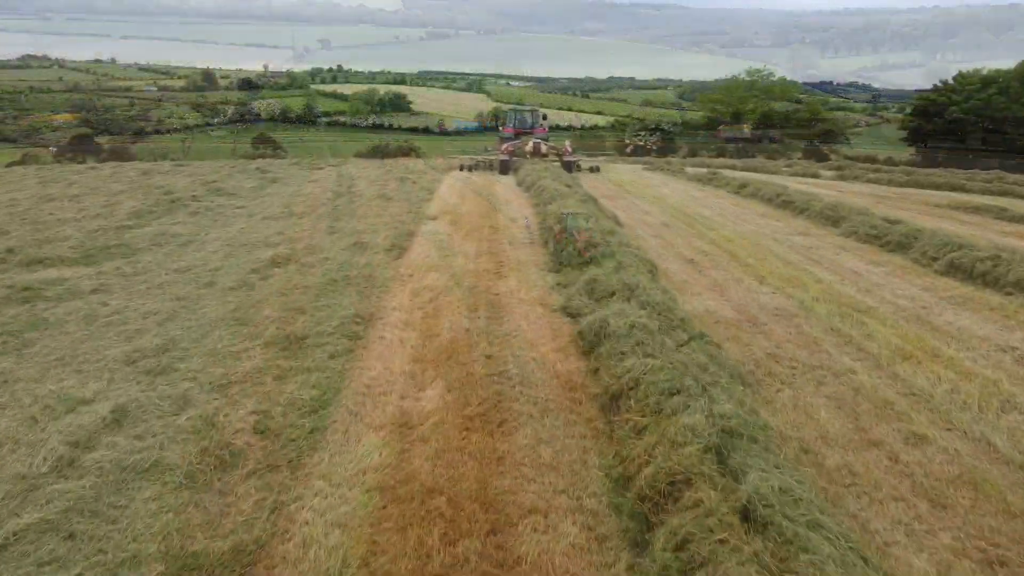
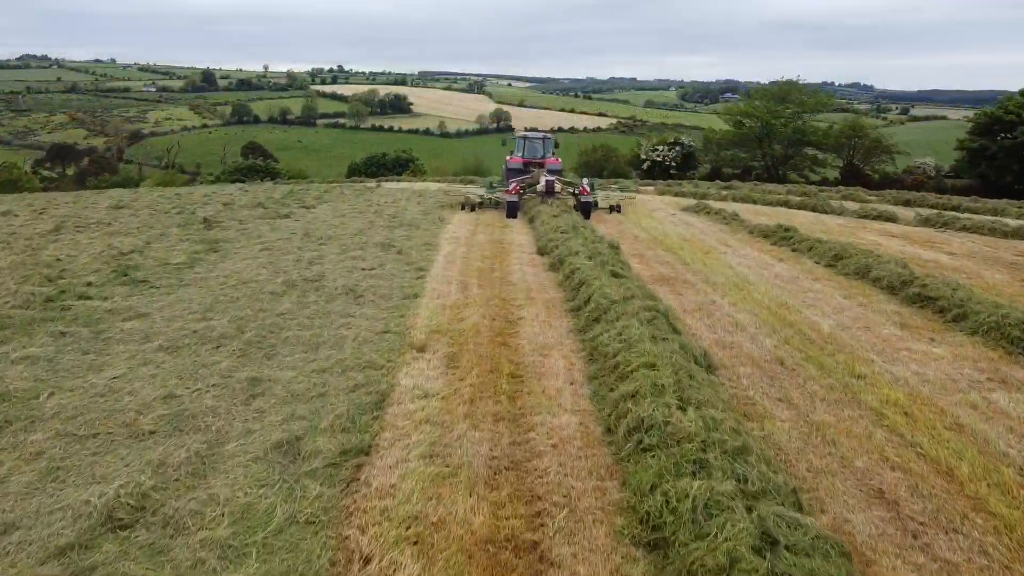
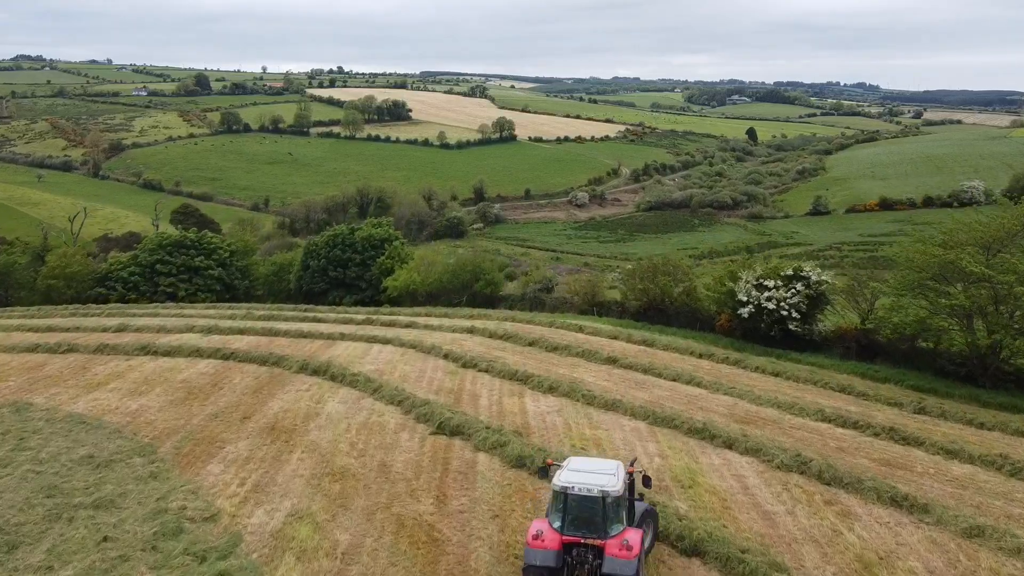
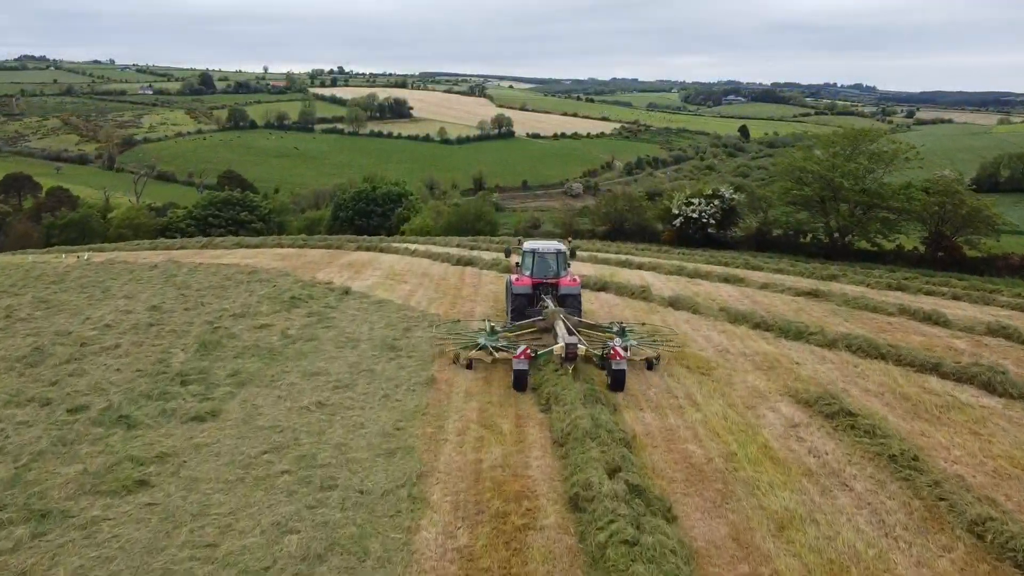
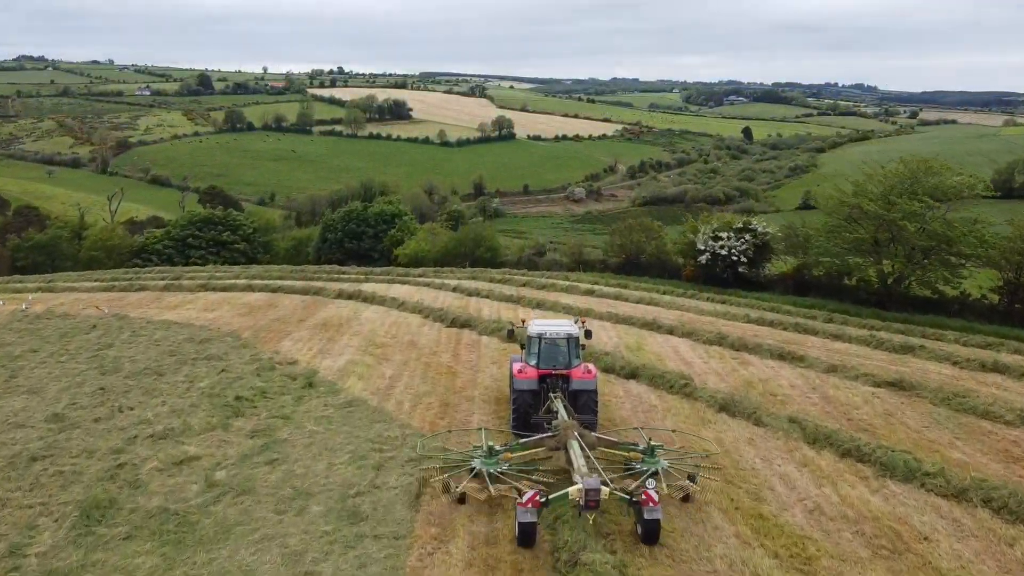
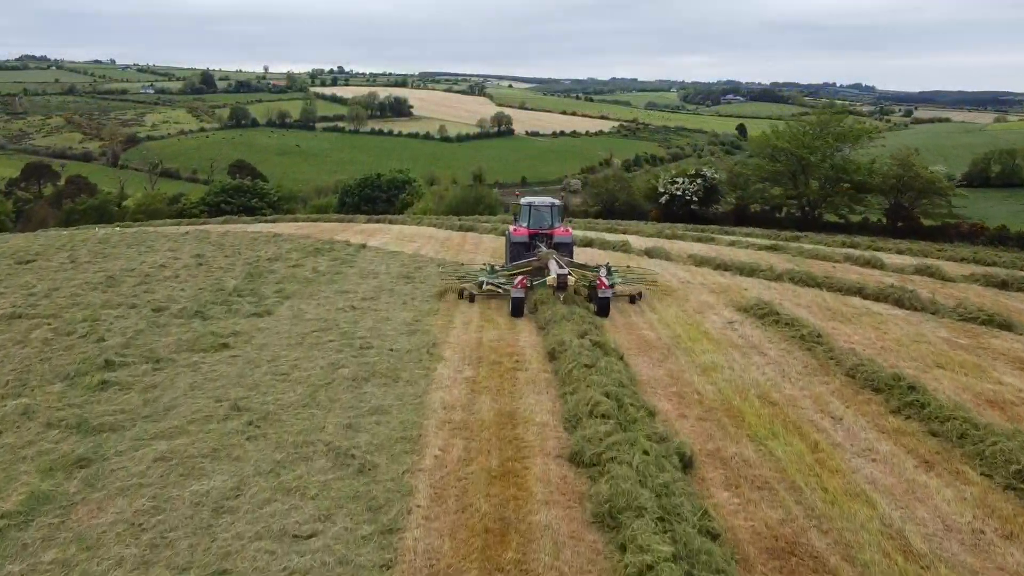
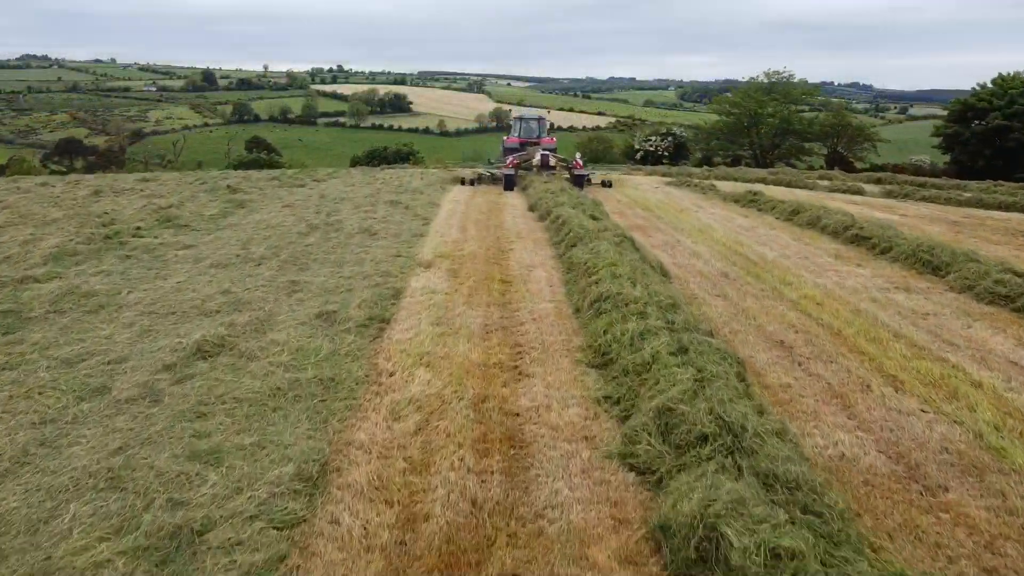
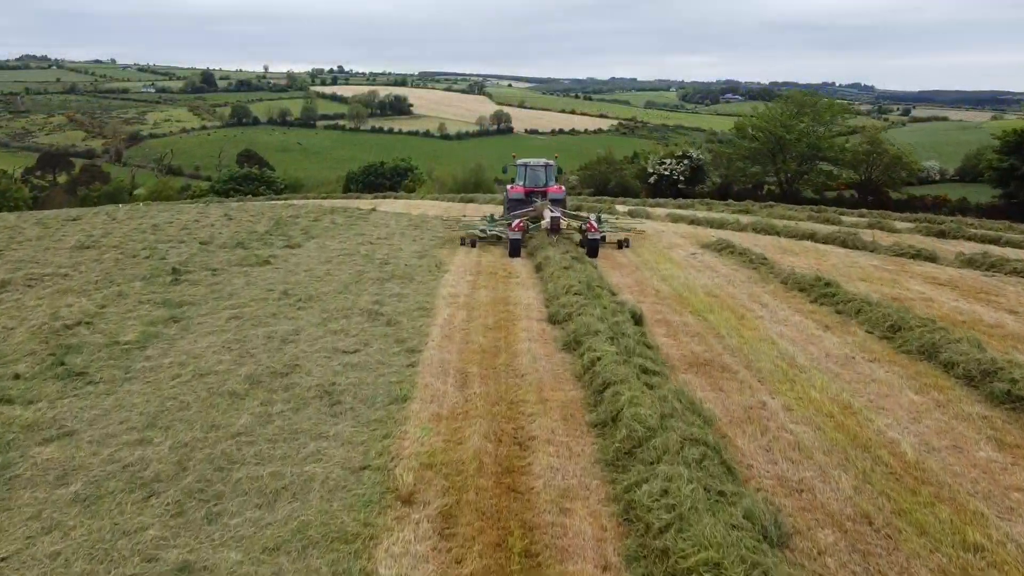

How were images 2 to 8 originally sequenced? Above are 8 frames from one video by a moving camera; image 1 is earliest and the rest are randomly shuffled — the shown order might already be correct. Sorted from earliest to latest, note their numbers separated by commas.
7, 2, 8, 6, 4, 5, 3
